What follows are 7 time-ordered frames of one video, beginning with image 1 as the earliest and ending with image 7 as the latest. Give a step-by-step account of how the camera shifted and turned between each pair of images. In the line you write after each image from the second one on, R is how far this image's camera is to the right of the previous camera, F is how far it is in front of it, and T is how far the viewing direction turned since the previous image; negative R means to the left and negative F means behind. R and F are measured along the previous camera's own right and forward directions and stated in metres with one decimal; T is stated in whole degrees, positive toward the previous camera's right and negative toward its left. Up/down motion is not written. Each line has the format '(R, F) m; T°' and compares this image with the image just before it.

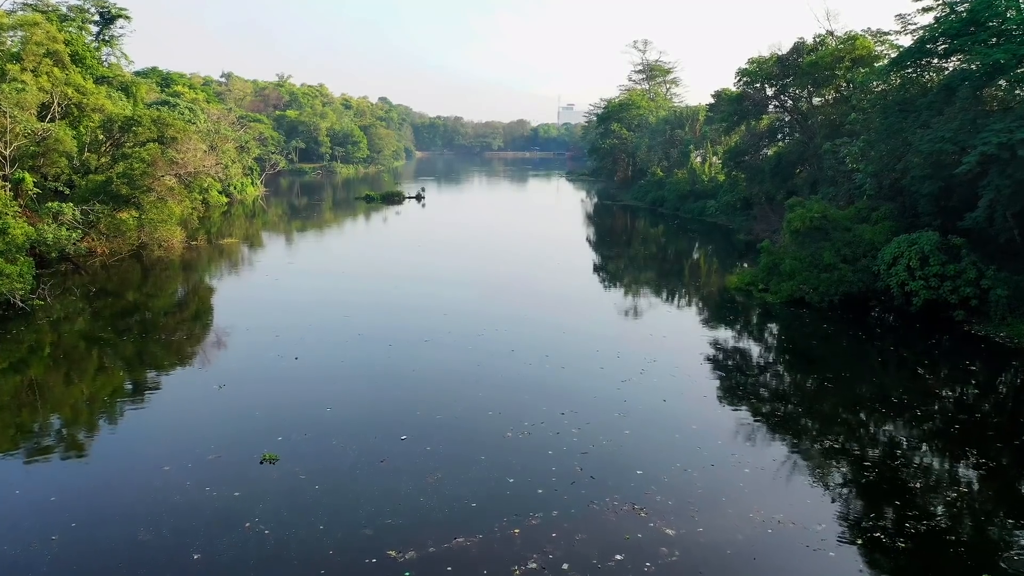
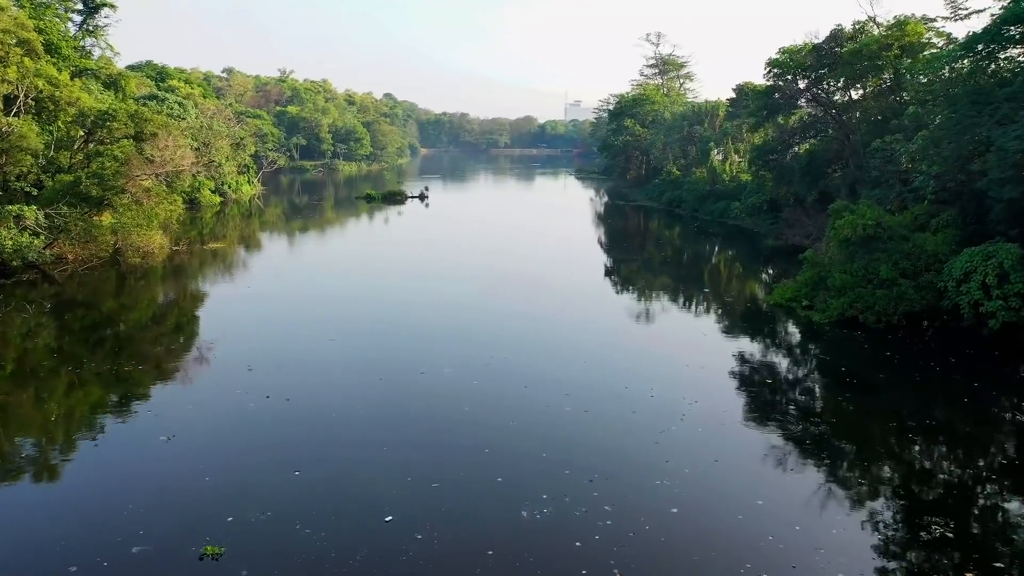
(-0.1, +1.6) m; -1°
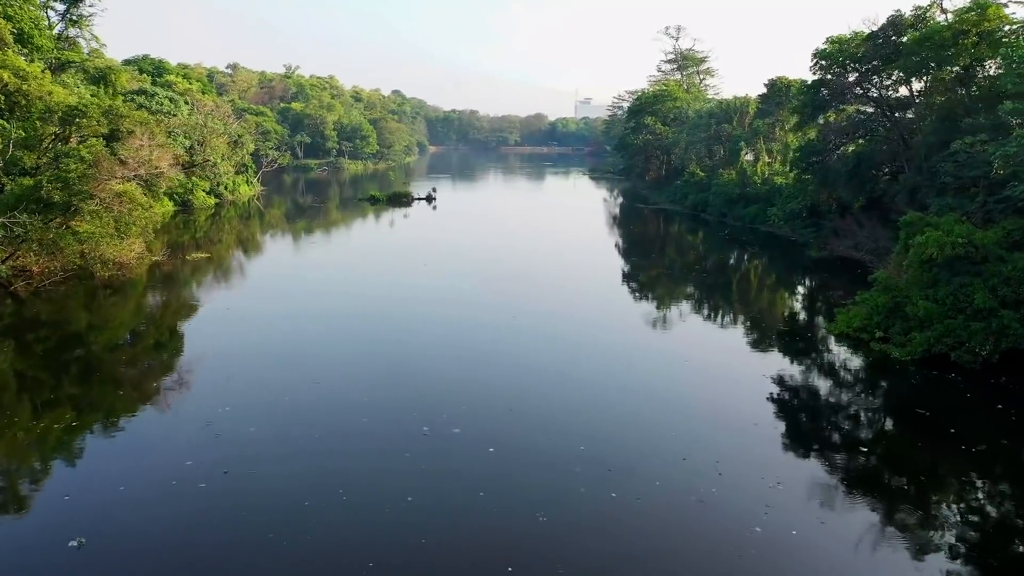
(-0.2, +1.8) m; -1°
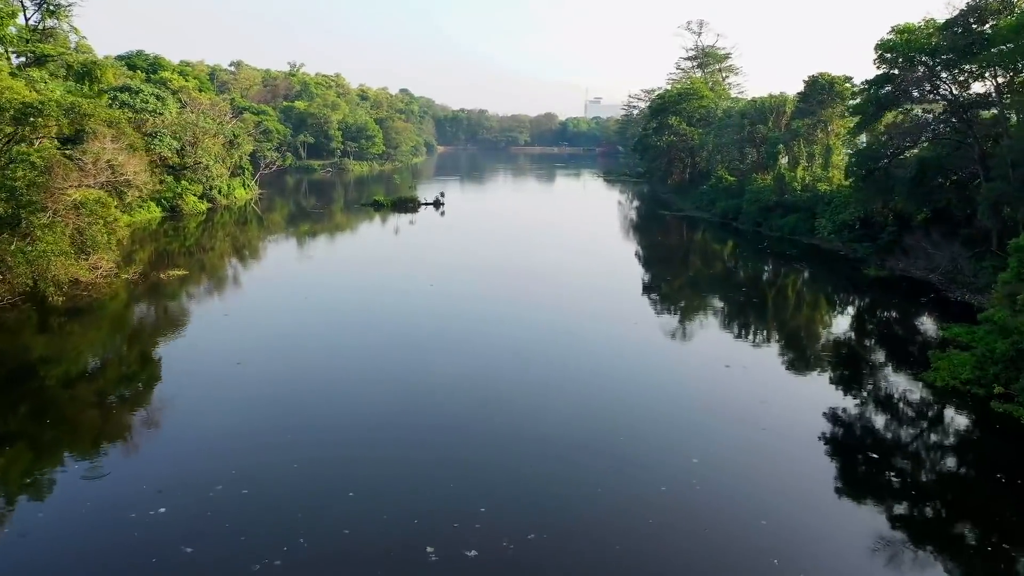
(-0.3, +2.0) m; -1°
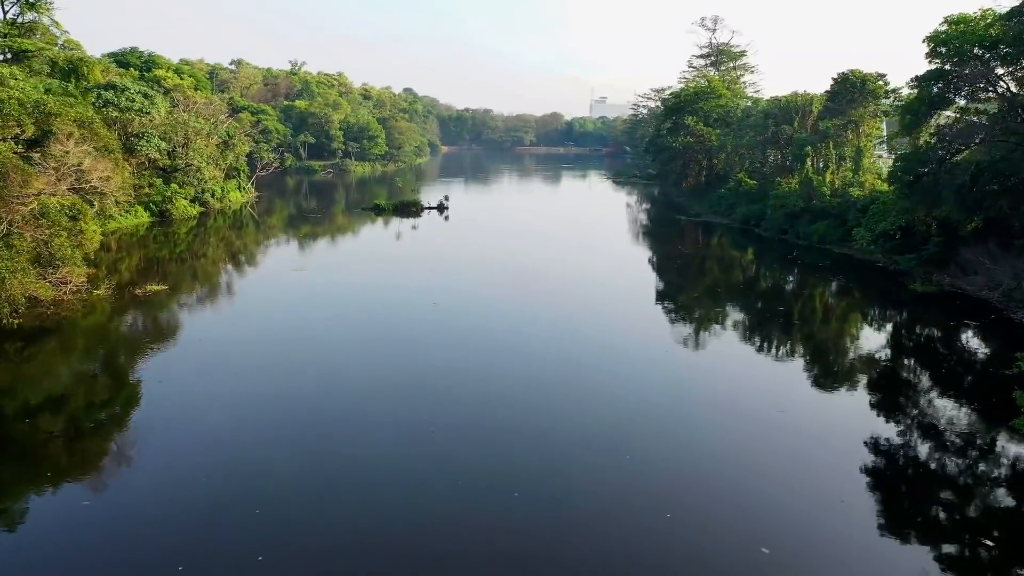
(-0.2, +1.4) m; 0°
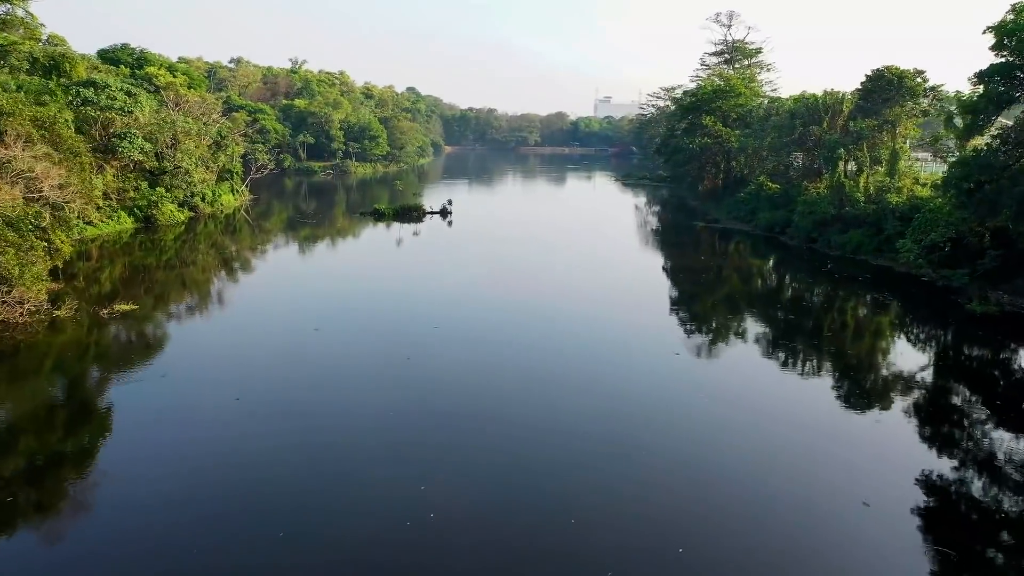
(-0.2, +1.4) m; 0°
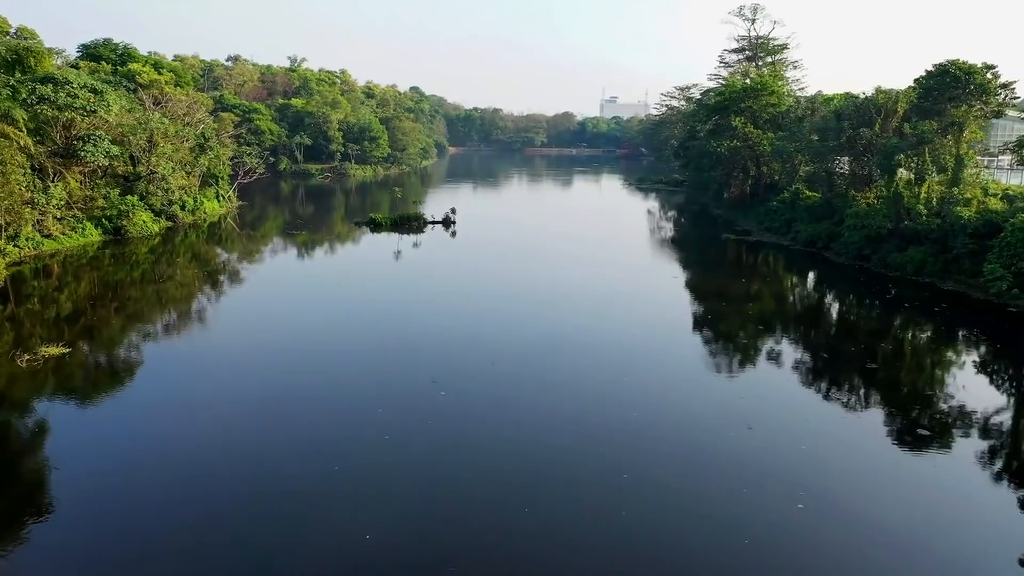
(-0.2, +2.2) m; 0°
